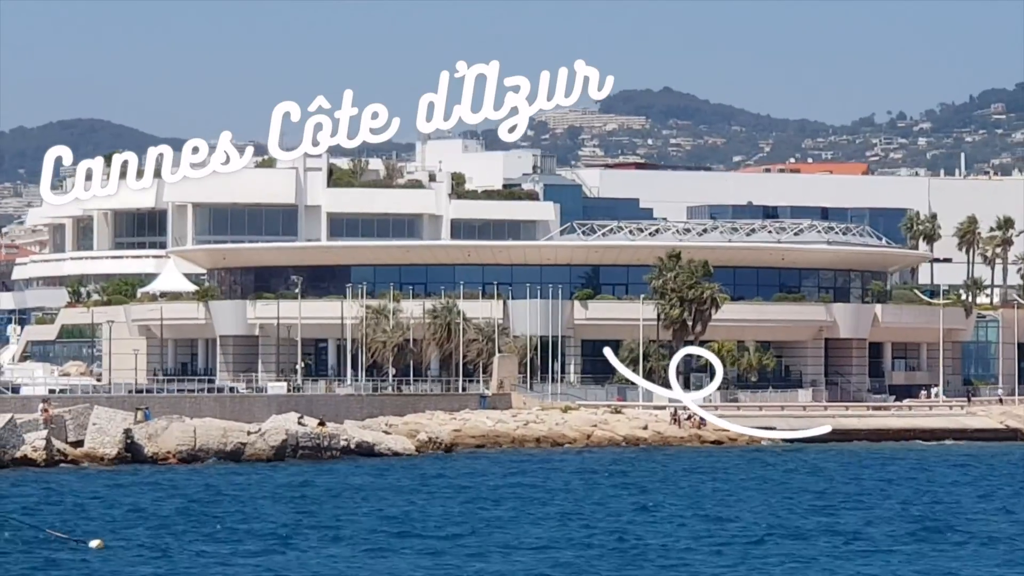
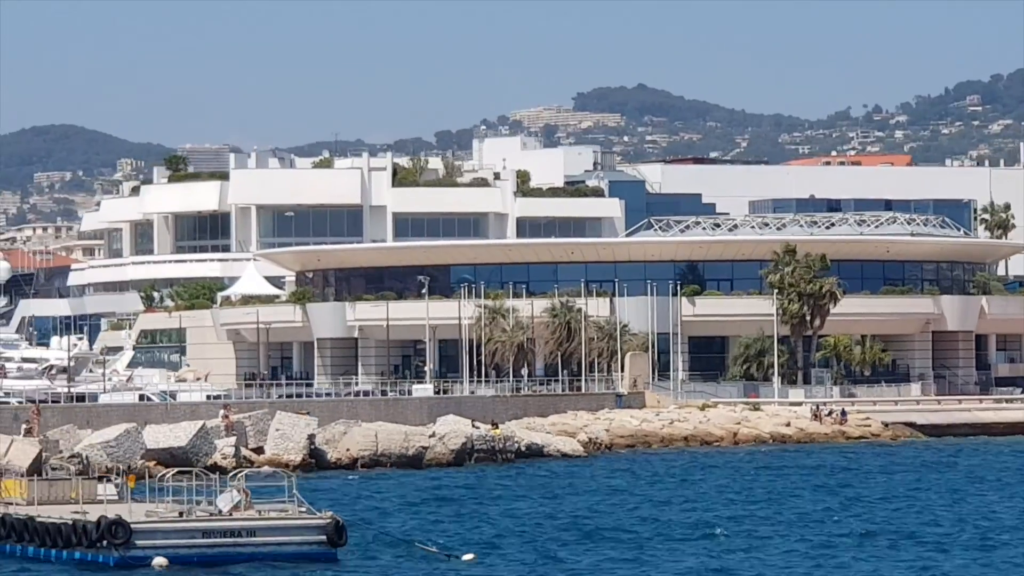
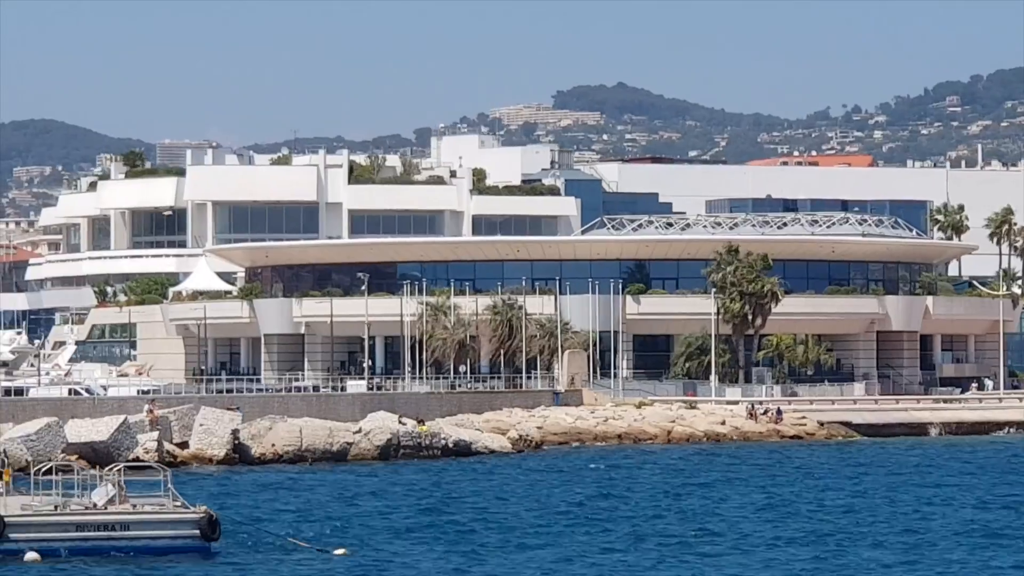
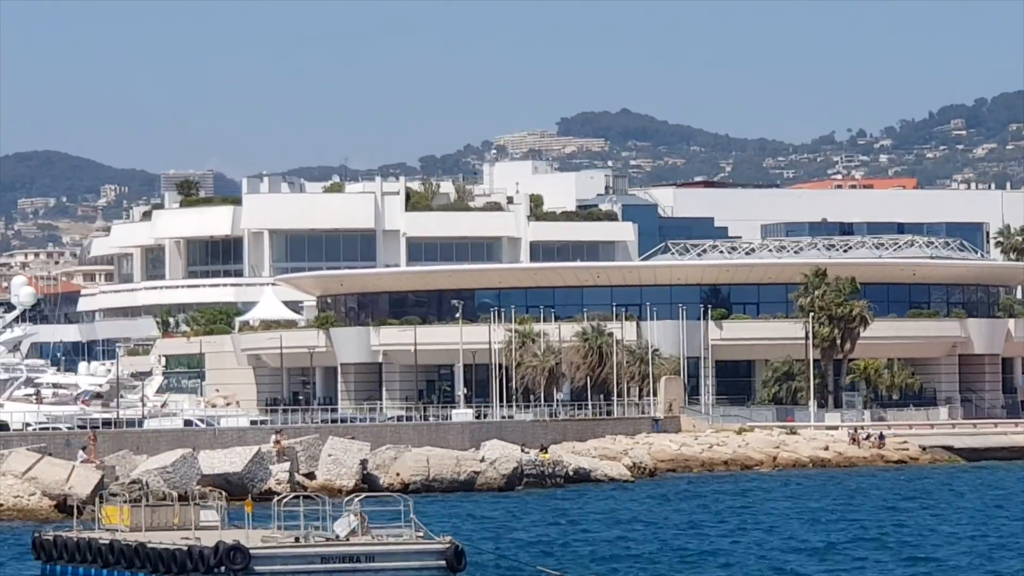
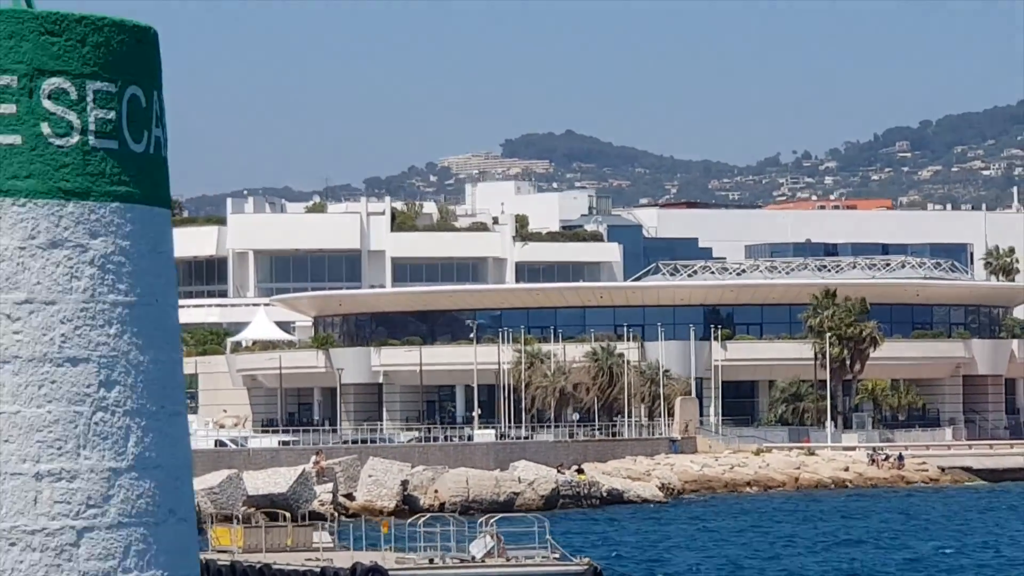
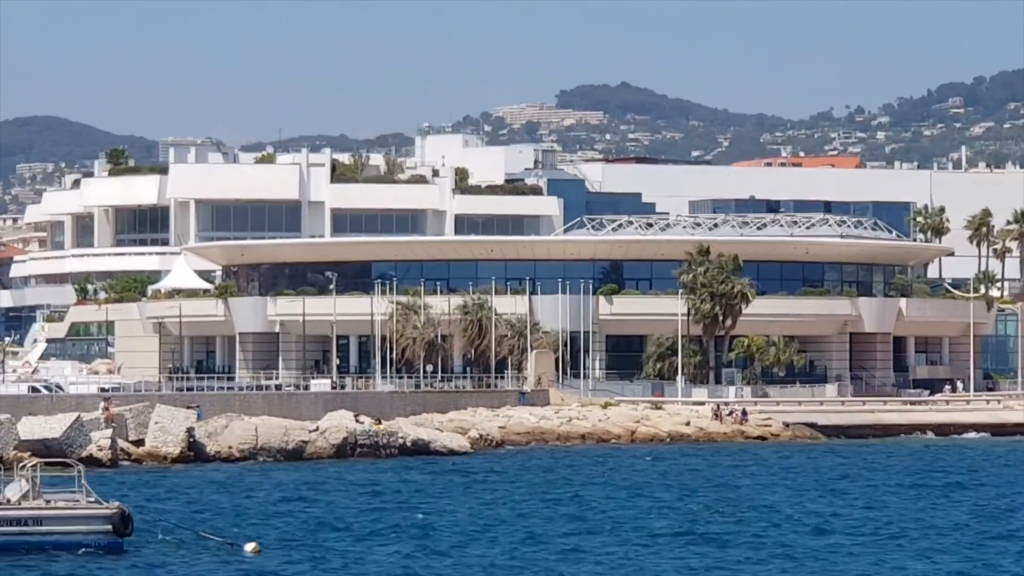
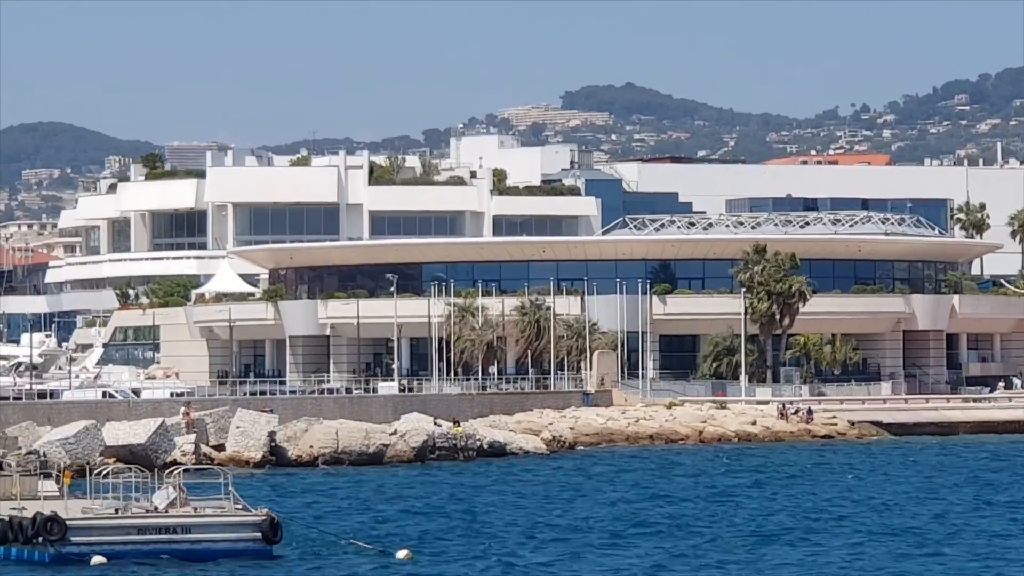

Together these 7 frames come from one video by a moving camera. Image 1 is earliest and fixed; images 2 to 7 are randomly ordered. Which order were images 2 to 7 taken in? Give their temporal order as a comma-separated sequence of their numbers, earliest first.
6, 3, 7, 2, 4, 5
